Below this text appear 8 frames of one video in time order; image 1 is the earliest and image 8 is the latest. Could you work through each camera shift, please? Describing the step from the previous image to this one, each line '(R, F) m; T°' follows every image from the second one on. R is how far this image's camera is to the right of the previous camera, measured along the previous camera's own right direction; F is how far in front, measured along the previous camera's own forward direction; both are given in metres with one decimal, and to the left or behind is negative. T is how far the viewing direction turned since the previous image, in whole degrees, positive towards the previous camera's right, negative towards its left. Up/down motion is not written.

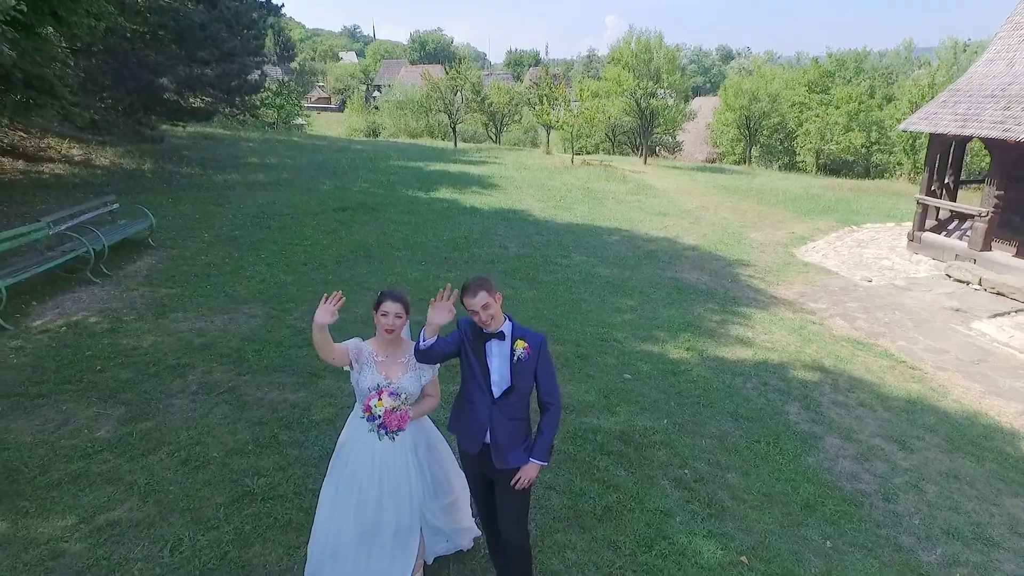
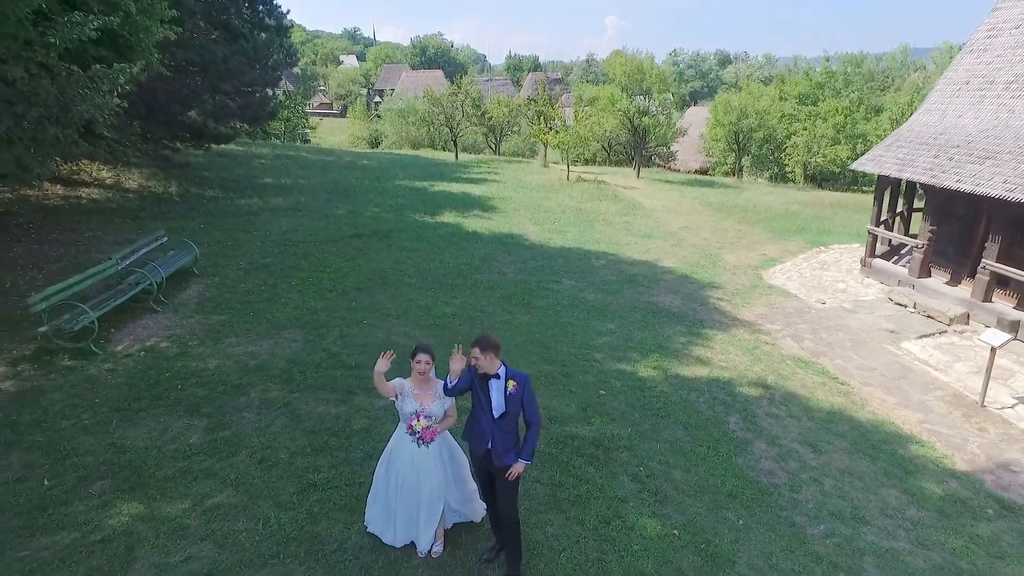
(0.0, -1.5) m; 0°
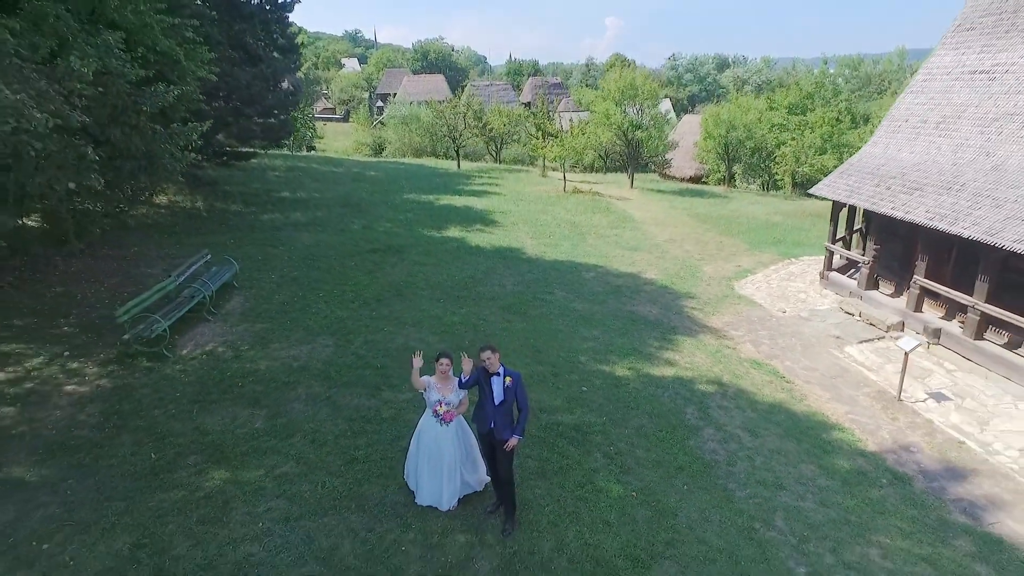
(0.0, -1.7) m; 0°
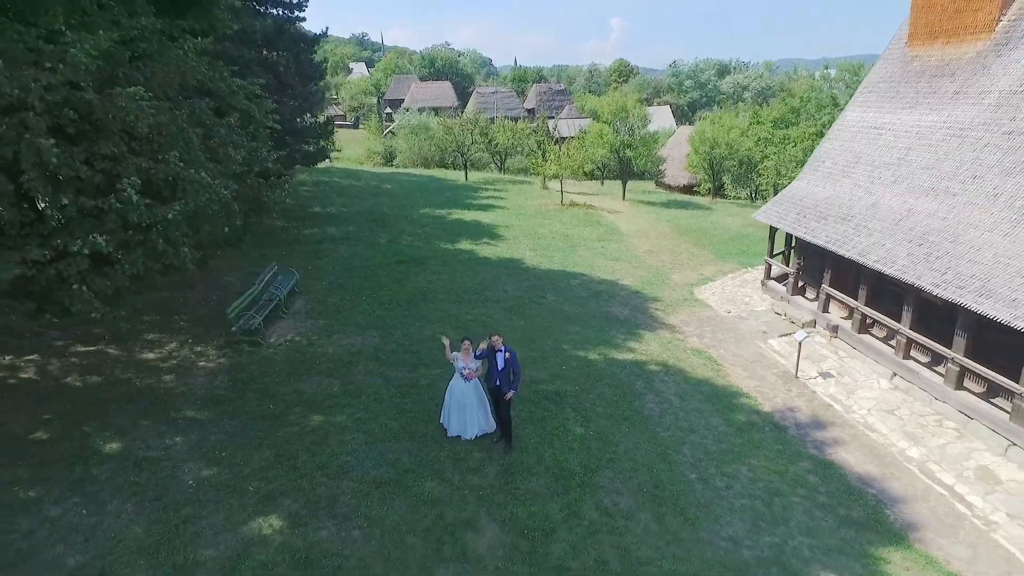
(+0.1, -3.6) m; 0°
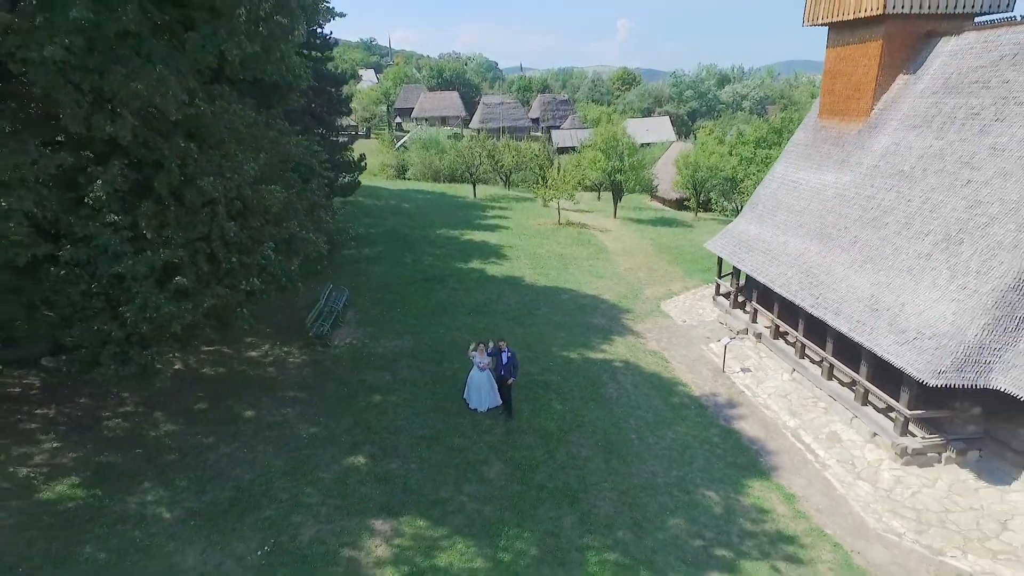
(+0.1, -4.7) m; -1°
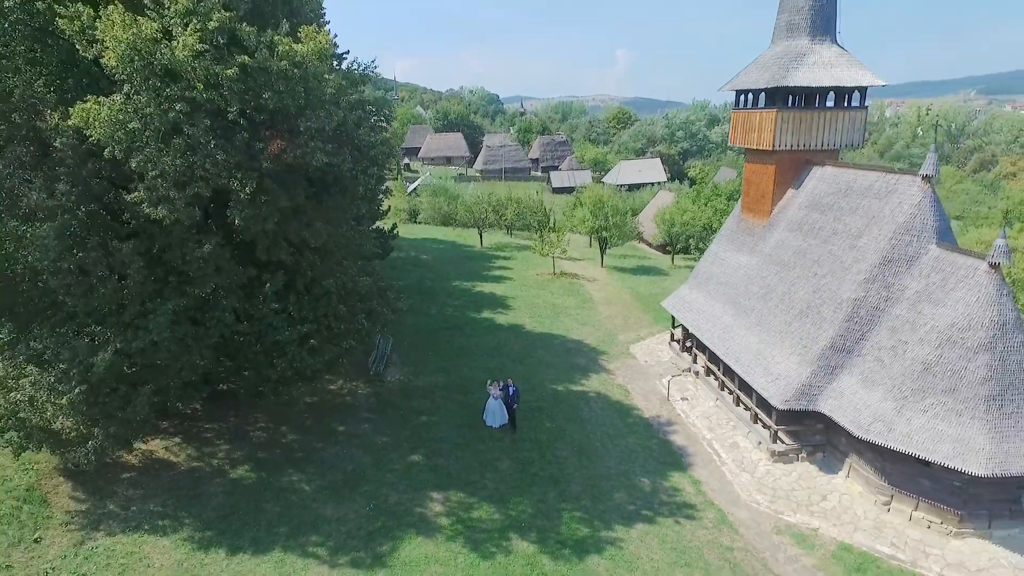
(-0.1, -7.1) m; 0°
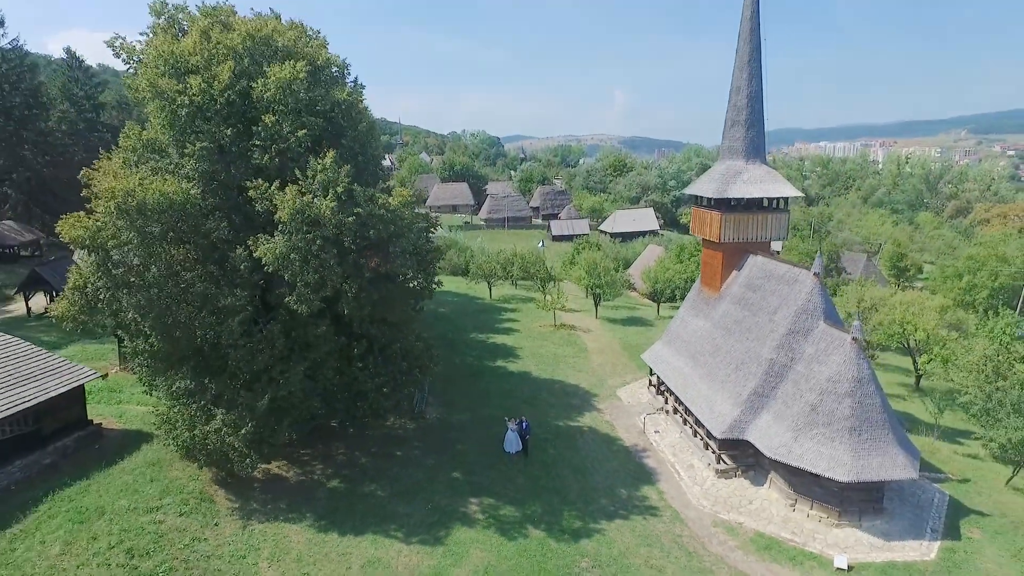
(-0.6, -7.6) m; 0°
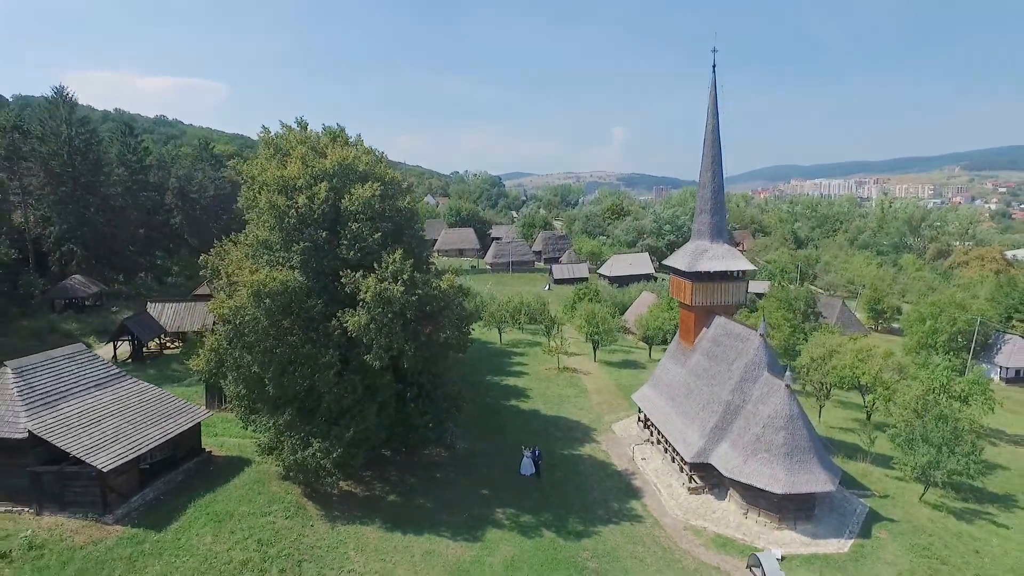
(-0.9, -8.0) m; 0°
